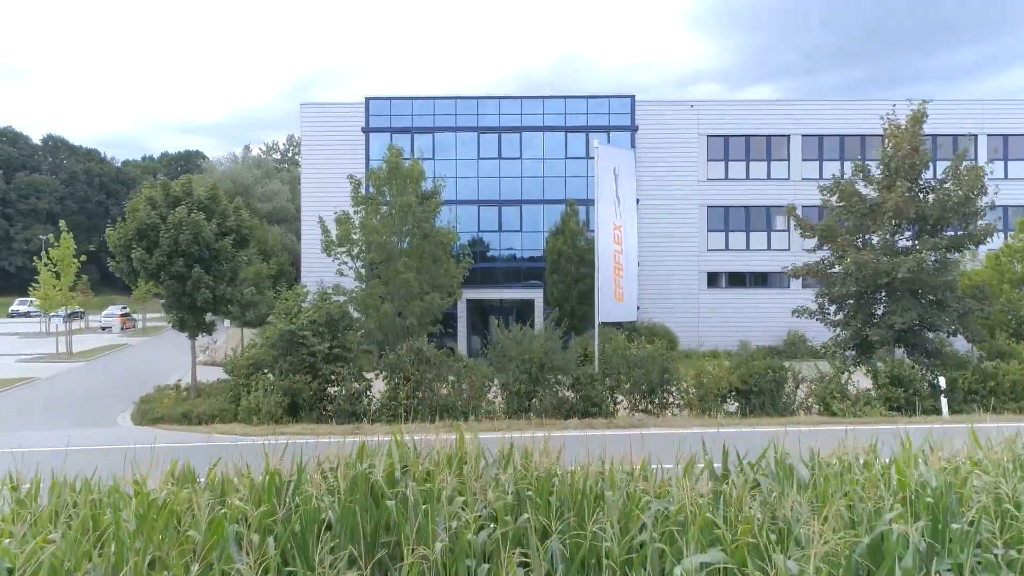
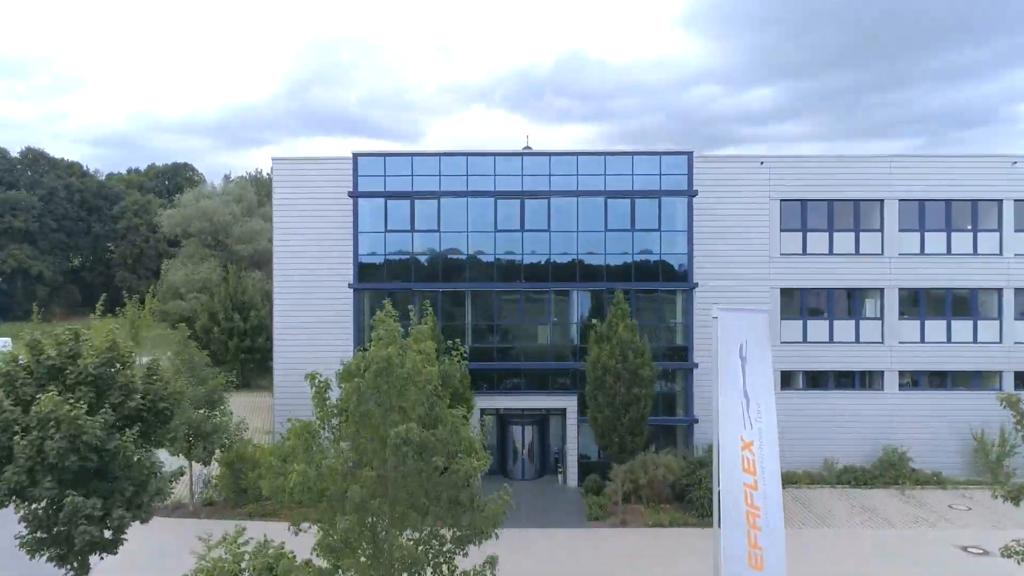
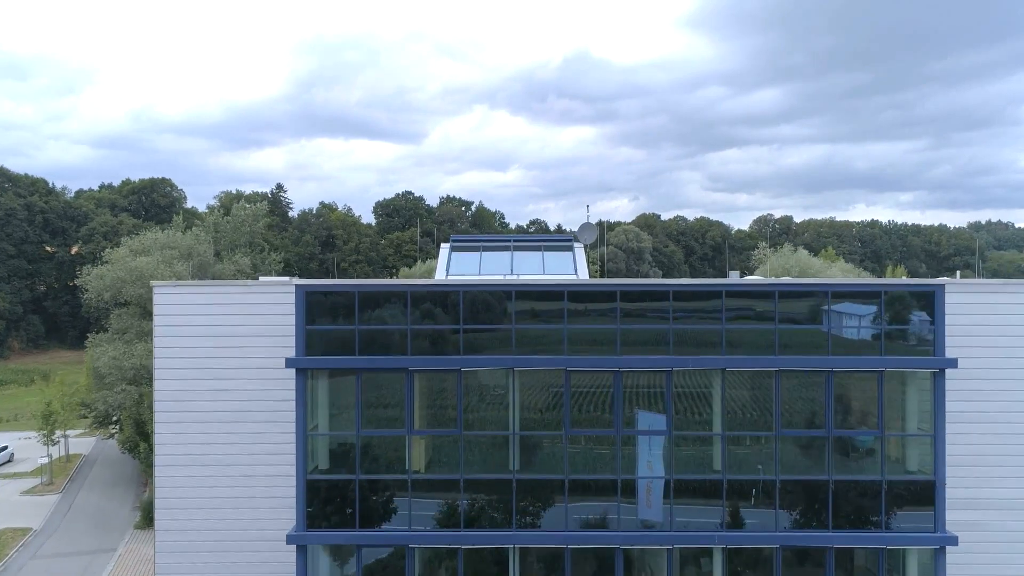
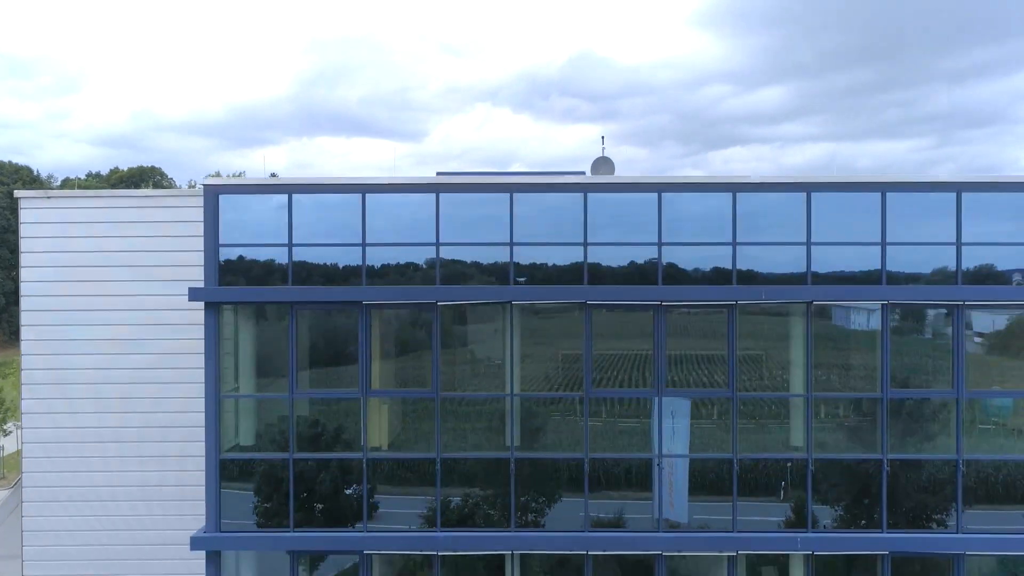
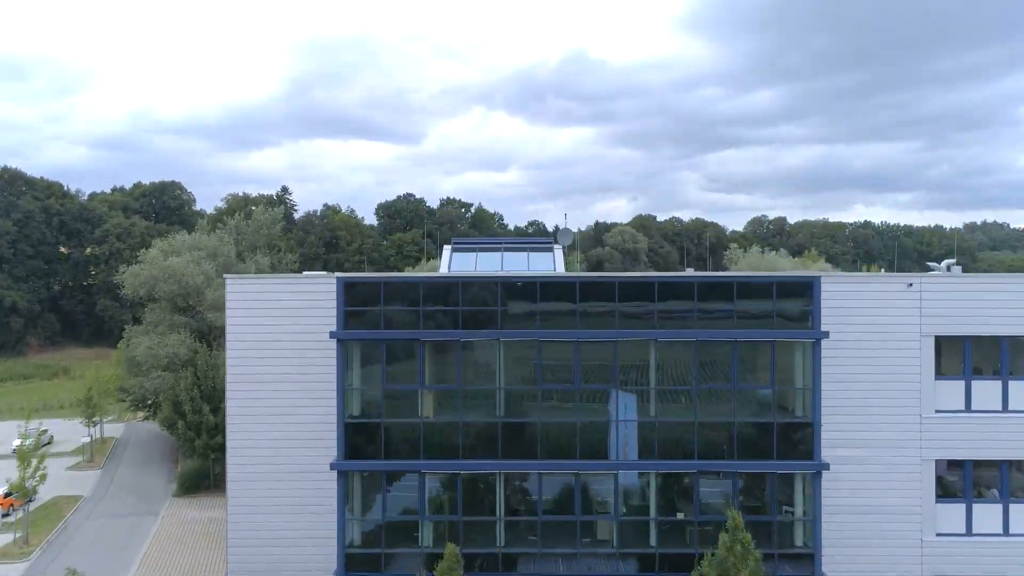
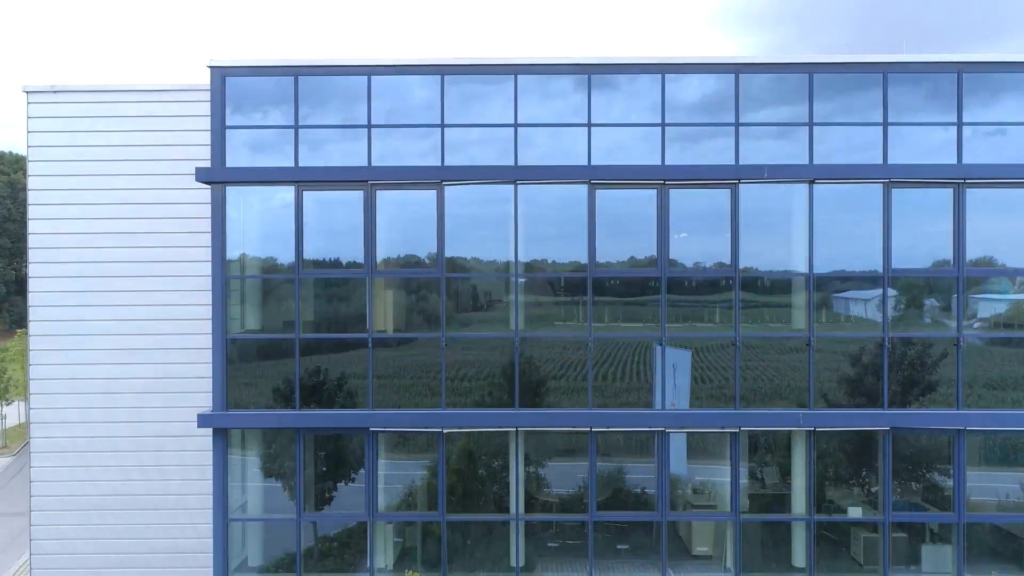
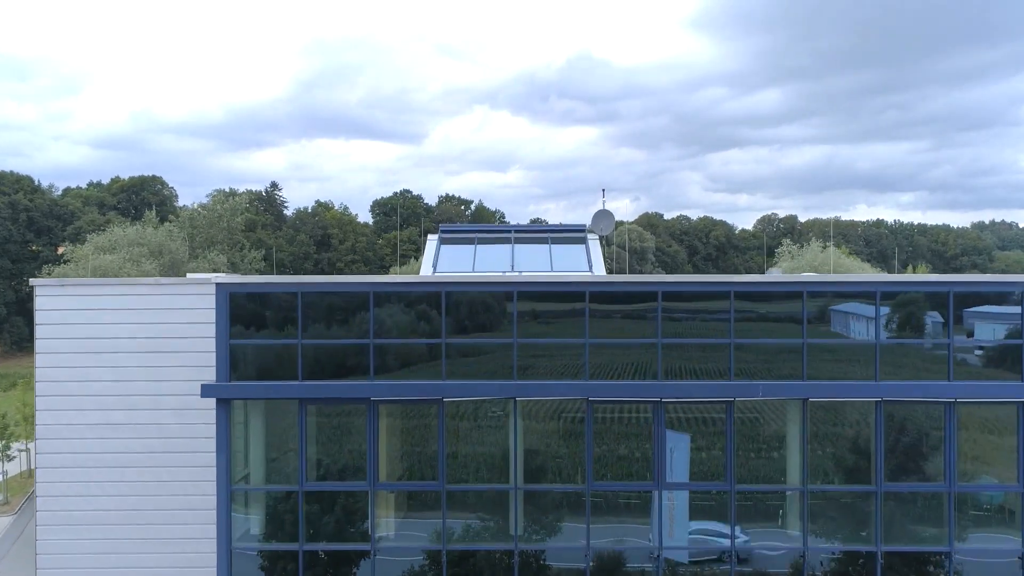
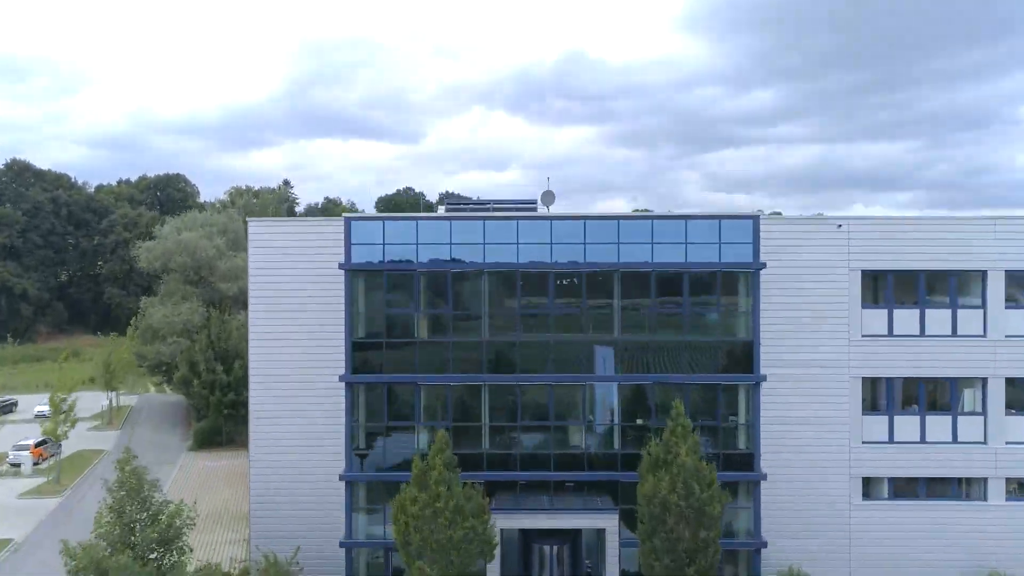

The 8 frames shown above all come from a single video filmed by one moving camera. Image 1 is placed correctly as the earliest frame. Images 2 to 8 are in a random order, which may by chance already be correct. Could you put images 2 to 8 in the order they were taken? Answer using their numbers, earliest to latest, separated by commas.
2, 8, 5, 3, 7, 4, 6
